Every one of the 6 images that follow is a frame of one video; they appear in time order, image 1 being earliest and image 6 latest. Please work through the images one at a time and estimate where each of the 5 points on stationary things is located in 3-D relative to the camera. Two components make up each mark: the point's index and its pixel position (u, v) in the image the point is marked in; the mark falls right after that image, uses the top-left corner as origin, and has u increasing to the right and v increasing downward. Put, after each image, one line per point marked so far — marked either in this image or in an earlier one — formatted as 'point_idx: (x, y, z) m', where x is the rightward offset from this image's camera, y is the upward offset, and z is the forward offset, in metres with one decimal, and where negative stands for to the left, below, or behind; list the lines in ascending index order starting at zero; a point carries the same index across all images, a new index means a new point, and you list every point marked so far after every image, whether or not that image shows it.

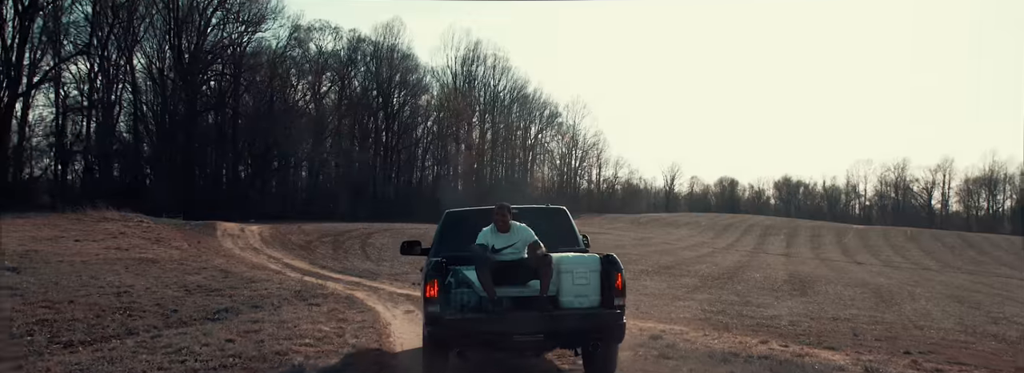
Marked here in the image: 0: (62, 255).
0: (-11.0, -1.7, +17.4) m
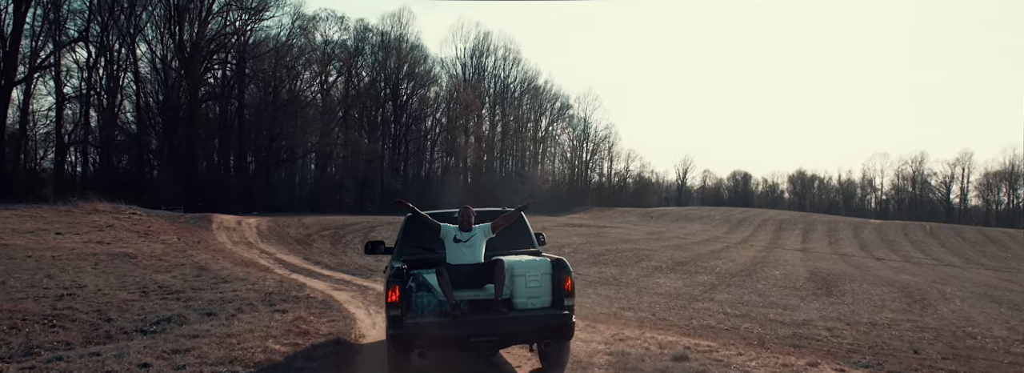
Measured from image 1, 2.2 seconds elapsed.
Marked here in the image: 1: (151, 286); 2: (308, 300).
0: (-10.9, -1.5, +16.3) m
1: (-5.4, -1.5, +10.5) m
2: (-2.8, -1.6, +9.7) m
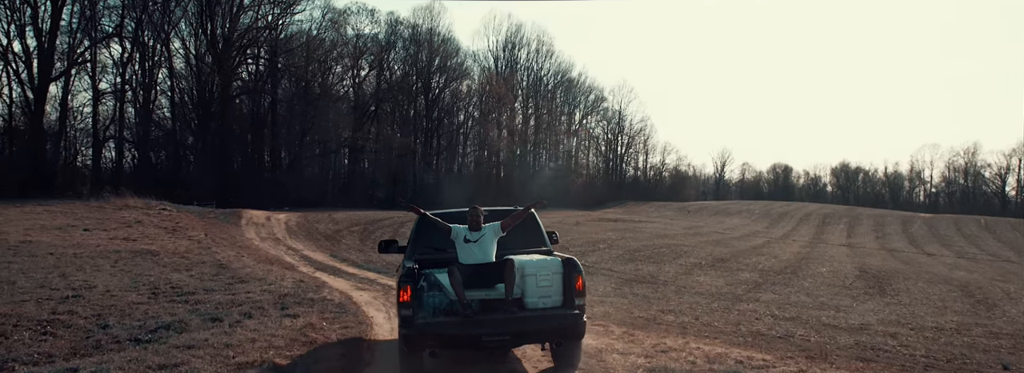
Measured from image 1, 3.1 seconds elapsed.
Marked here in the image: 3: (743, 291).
0: (-10.2, -1.4, +16.0) m
1: (-4.9, -1.4, +10.0) m
2: (-2.4, -1.5, +9.1) m
3: (+5.4, -2.4, +16.7) m
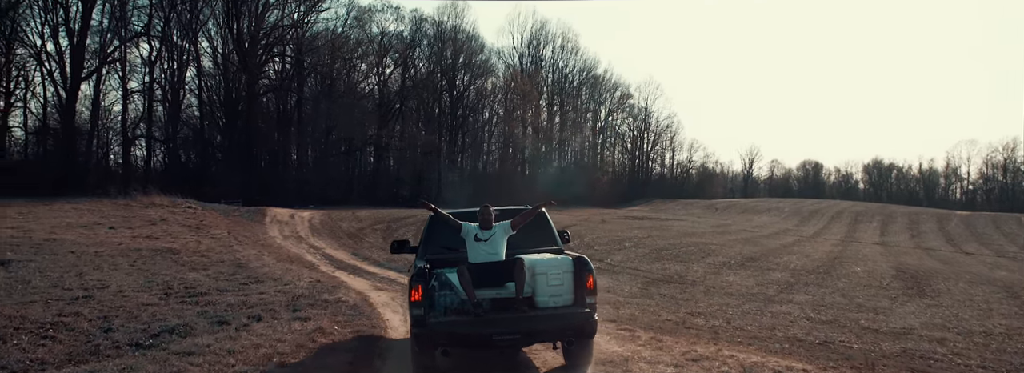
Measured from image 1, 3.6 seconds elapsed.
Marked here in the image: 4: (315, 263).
0: (-9.7, -1.4, +16.0) m
1: (-4.6, -1.4, +9.8) m
2: (-2.1, -1.5, +8.8) m
3: (+5.9, -2.4, +16.1) m
4: (-4.5, -1.7, +16.2) m
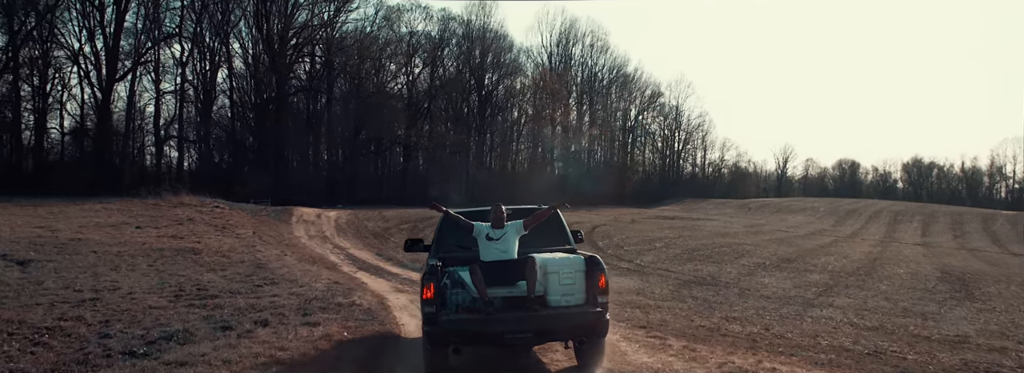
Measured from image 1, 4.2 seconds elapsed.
0: (-9.1, -1.3, +15.9) m
1: (-4.3, -1.3, +9.5) m
2: (-1.9, -1.4, +8.4) m
3: (+6.5, -2.3, +15.3) m
4: (-3.9, -1.7, +15.9) m
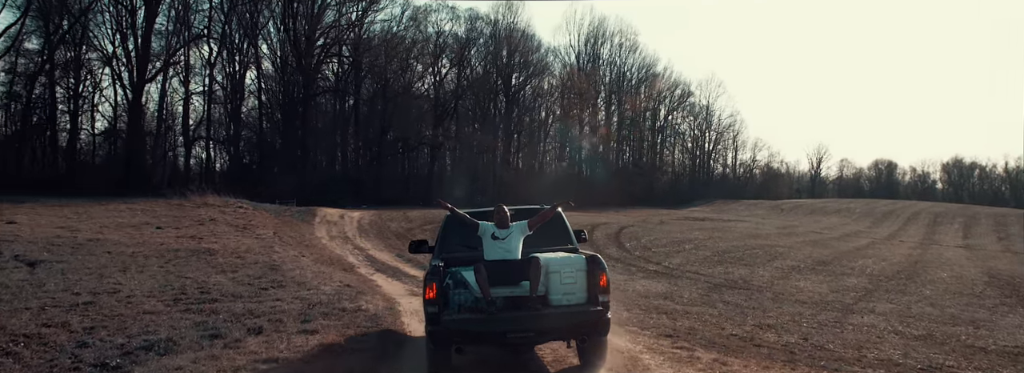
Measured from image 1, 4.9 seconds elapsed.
0: (-8.6, -1.3, +15.7) m
1: (-4.1, -1.3, +9.1) m
2: (-1.7, -1.4, +7.9) m
3: (+7.0, -2.3, +14.5) m
4: (-3.4, -1.7, +15.5) m
